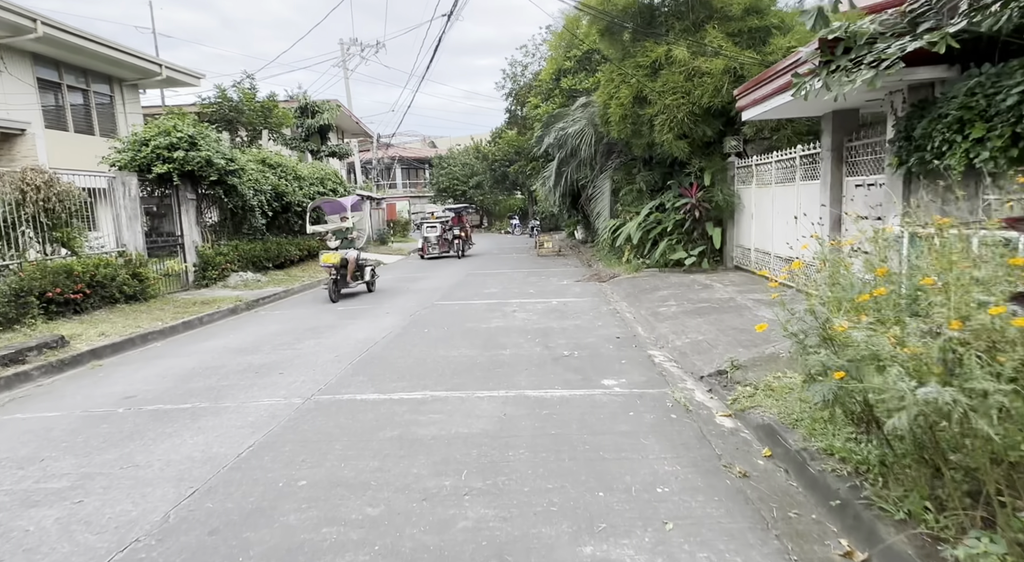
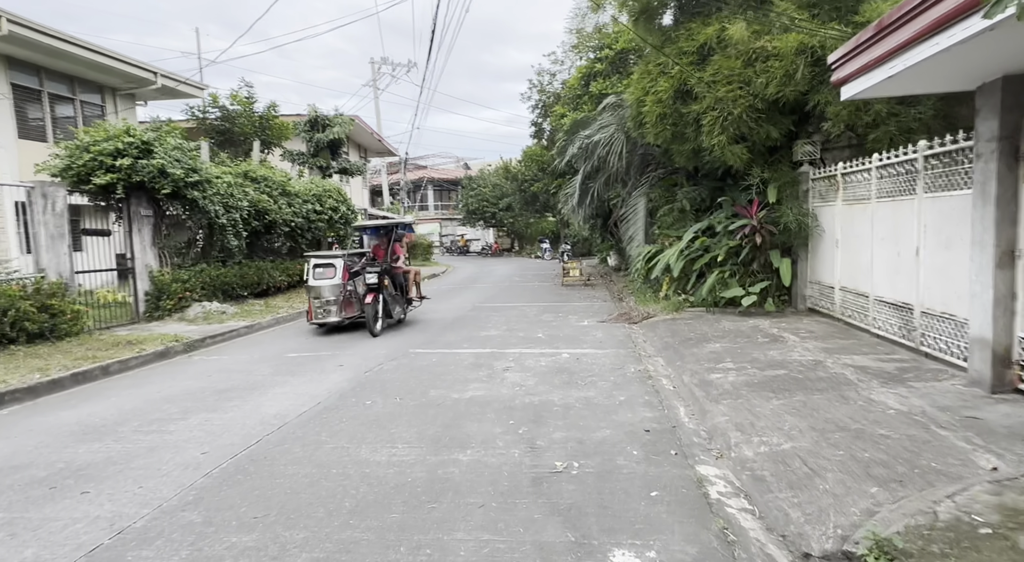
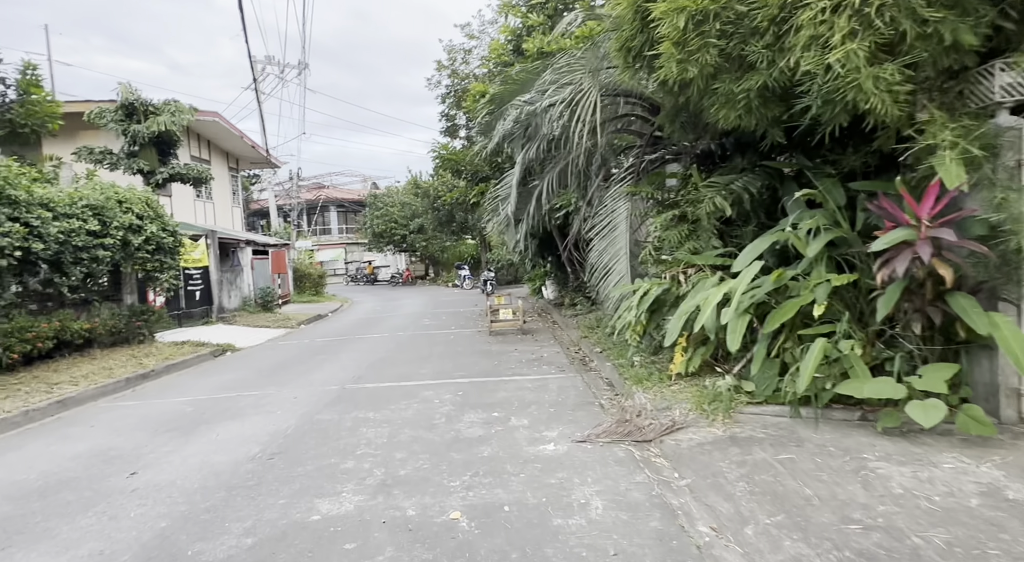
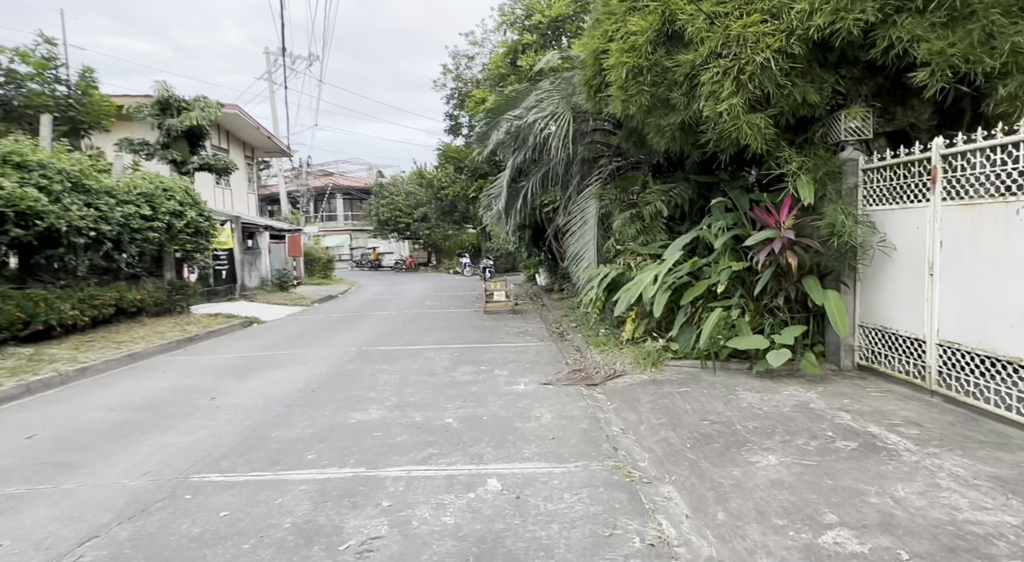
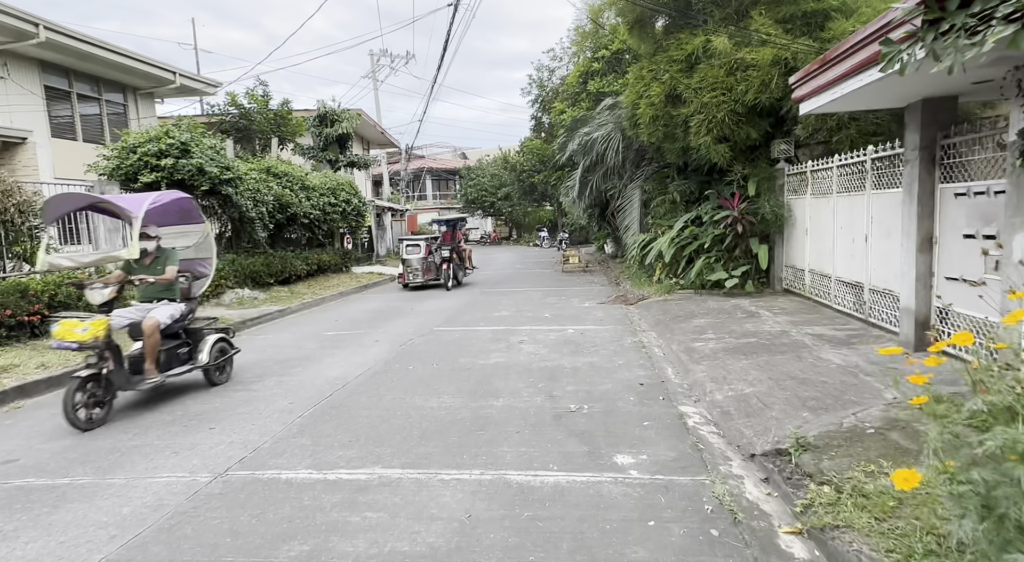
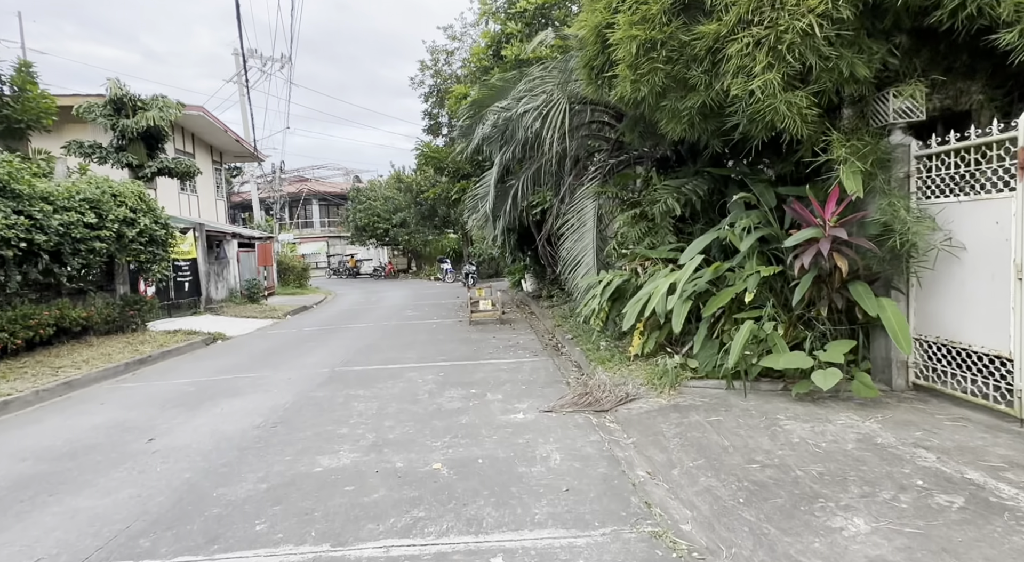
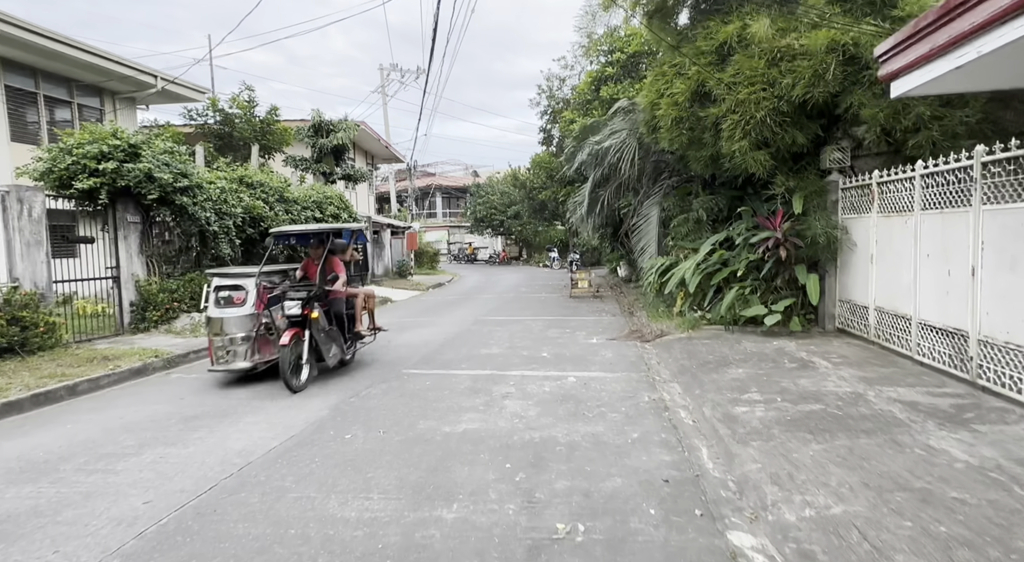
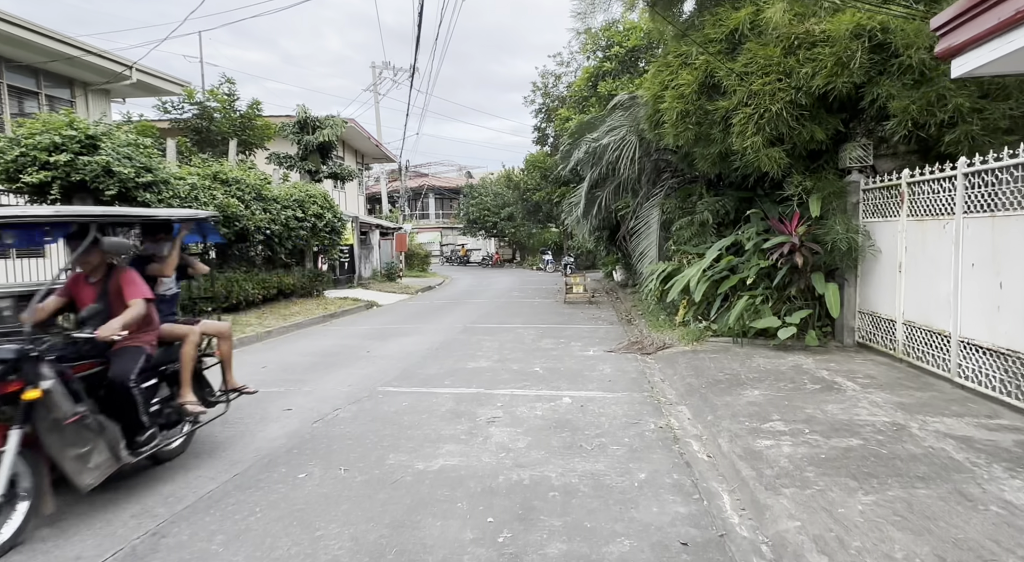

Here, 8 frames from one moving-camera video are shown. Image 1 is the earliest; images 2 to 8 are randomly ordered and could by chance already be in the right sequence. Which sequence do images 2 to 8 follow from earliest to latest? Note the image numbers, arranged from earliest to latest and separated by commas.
5, 2, 7, 8, 4, 6, 3
